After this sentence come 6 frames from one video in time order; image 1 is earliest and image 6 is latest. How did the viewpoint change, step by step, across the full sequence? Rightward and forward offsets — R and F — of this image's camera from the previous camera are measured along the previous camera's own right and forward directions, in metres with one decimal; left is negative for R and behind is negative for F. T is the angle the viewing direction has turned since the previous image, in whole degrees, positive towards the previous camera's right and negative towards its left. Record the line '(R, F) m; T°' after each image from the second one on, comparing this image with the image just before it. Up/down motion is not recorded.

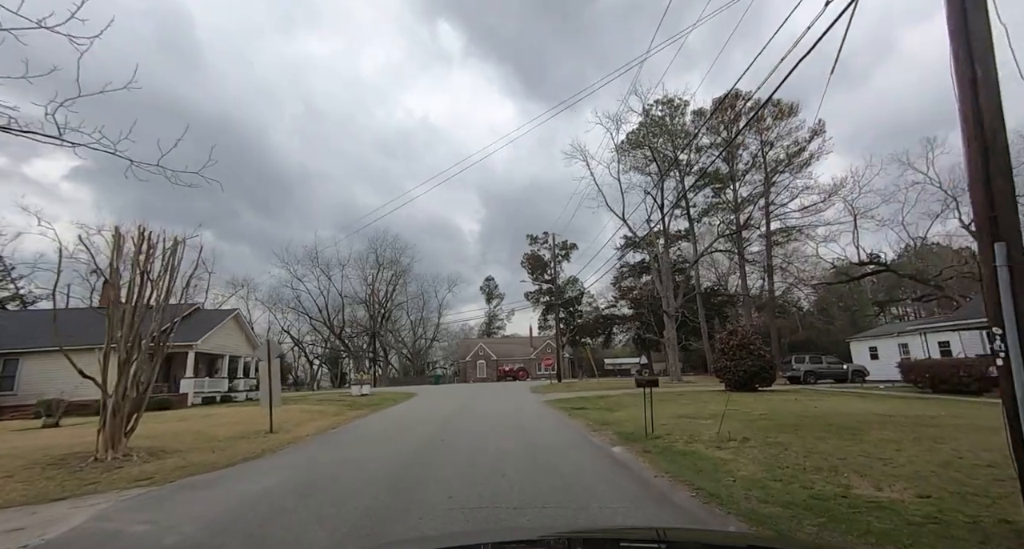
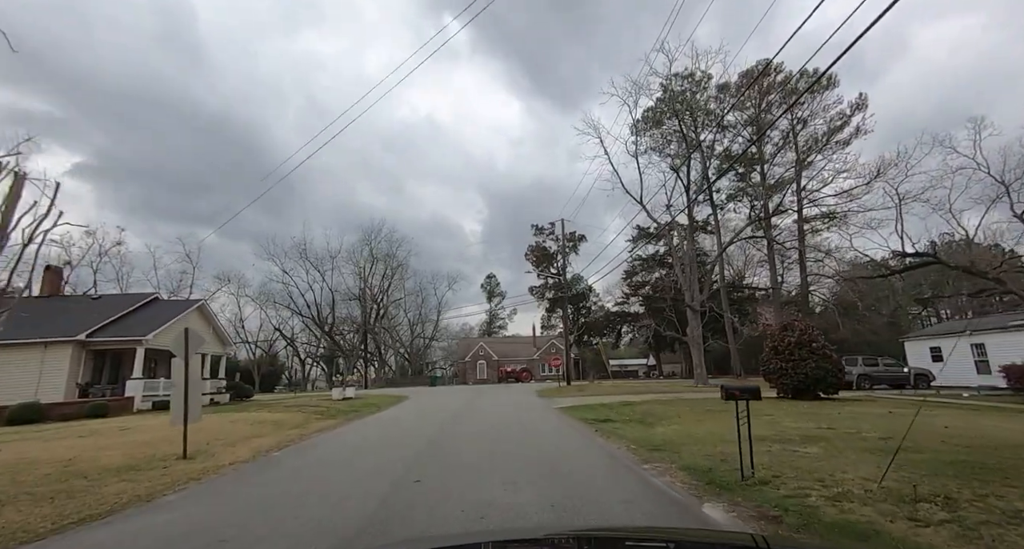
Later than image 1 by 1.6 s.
(-0.2, +3.7) m; 0°
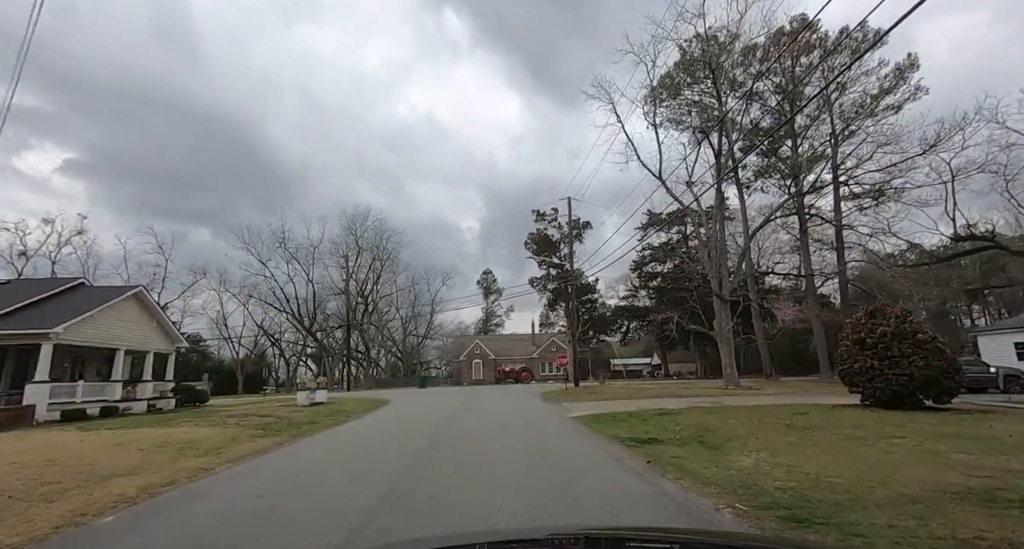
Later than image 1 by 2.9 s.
(-0.2, +4.2) m; 0°
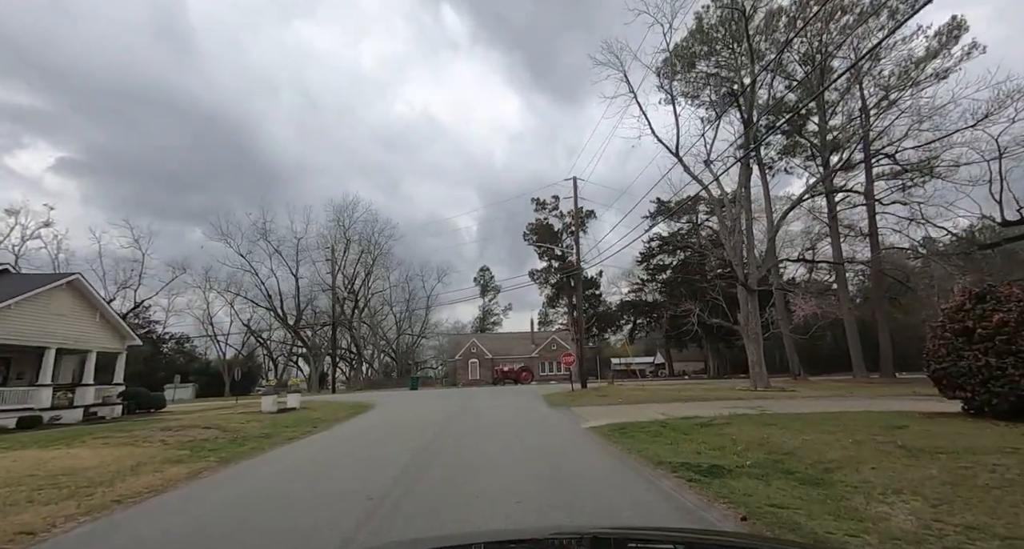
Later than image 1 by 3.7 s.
(-0.1, +3.0) m; 0°
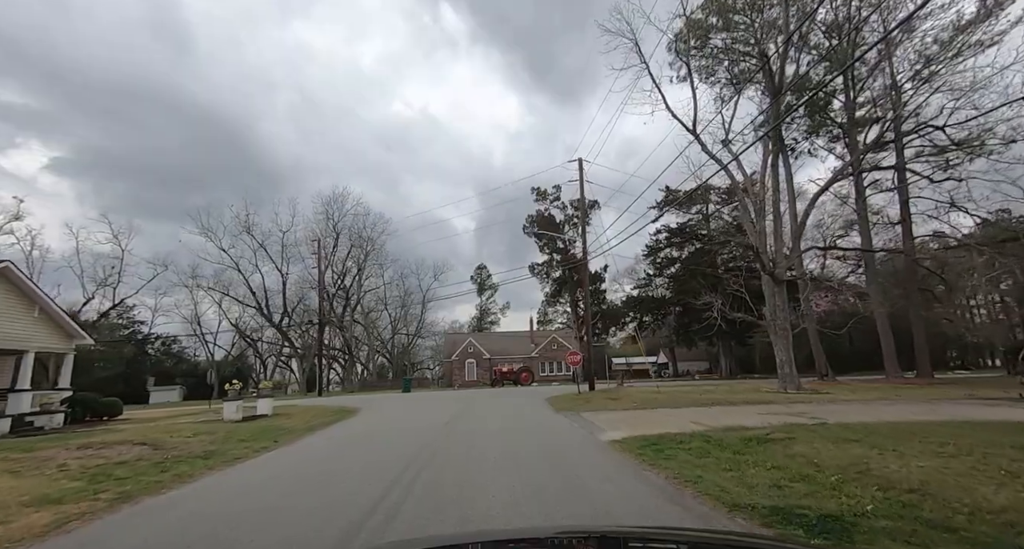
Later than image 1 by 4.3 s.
(-0.1, +2.5) m; 0°
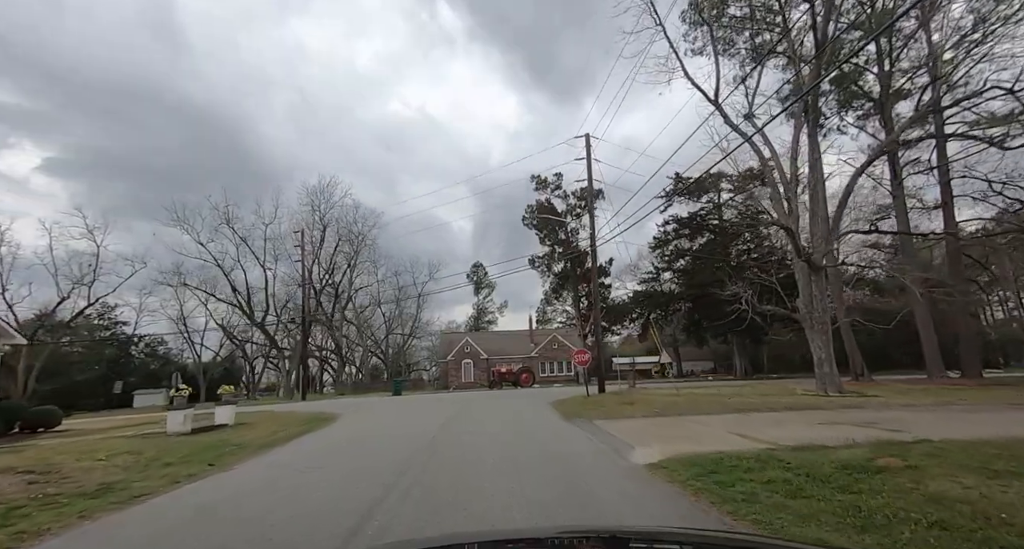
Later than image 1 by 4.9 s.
(-0.1, +2.6) m; 0°
